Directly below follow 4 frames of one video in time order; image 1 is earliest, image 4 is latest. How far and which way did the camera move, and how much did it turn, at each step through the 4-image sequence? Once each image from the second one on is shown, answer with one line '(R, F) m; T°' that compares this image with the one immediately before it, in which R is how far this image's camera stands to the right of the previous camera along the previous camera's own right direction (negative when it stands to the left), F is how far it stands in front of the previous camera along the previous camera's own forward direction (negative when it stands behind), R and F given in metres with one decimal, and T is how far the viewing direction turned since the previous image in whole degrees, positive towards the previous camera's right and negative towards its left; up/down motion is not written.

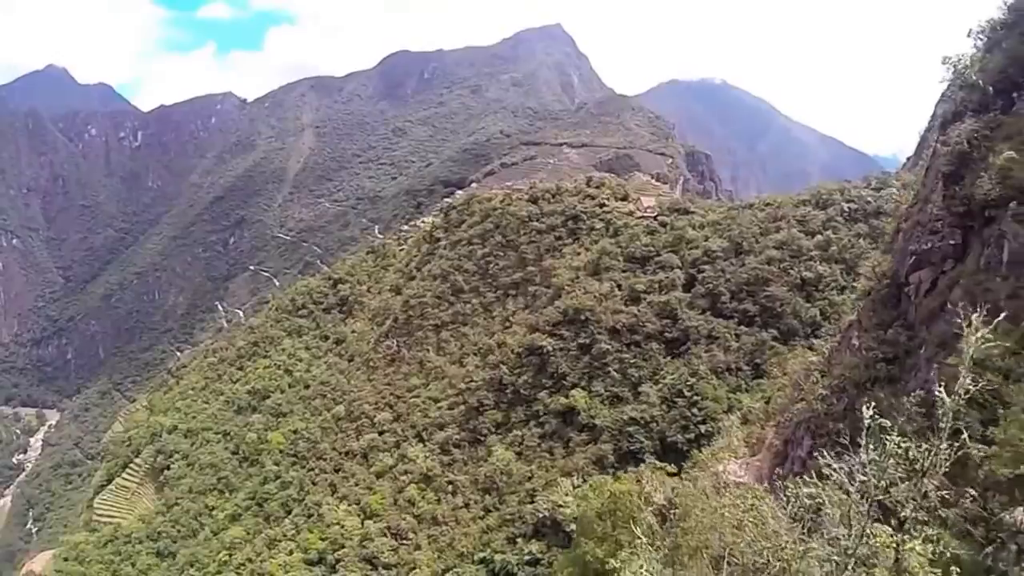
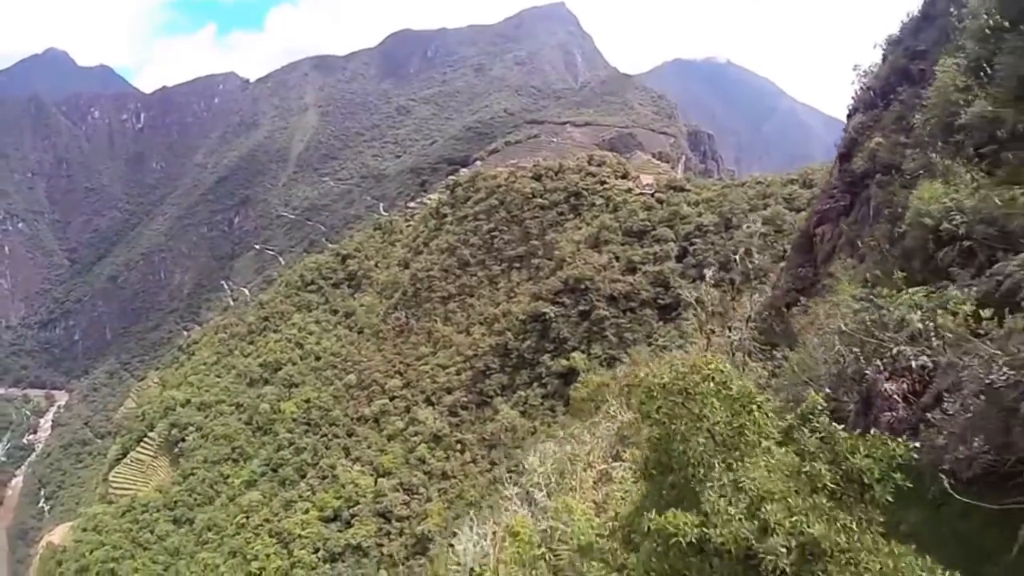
(0.0, -1.5) m; 0°
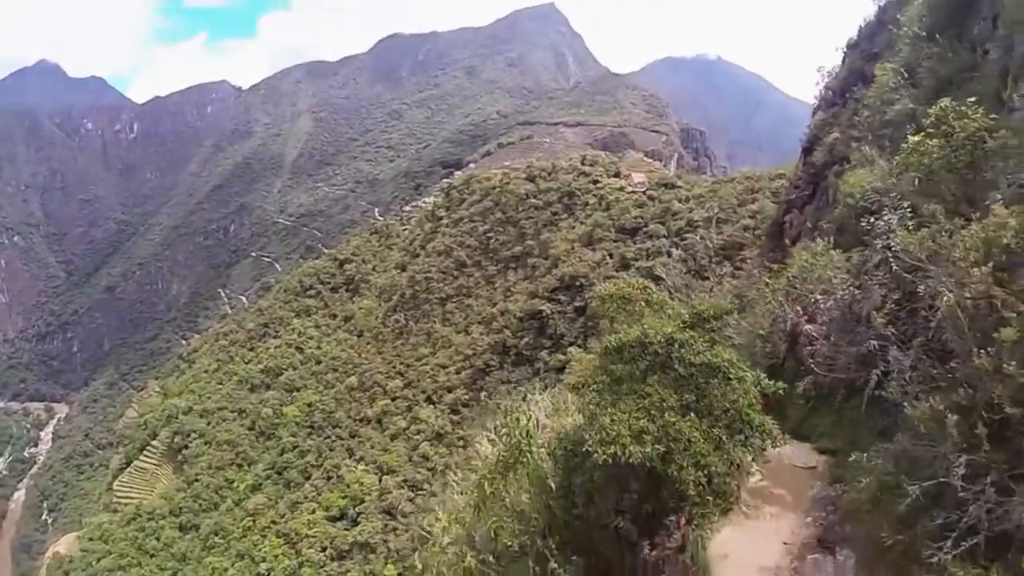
(0.0, -0.7) m; 0°
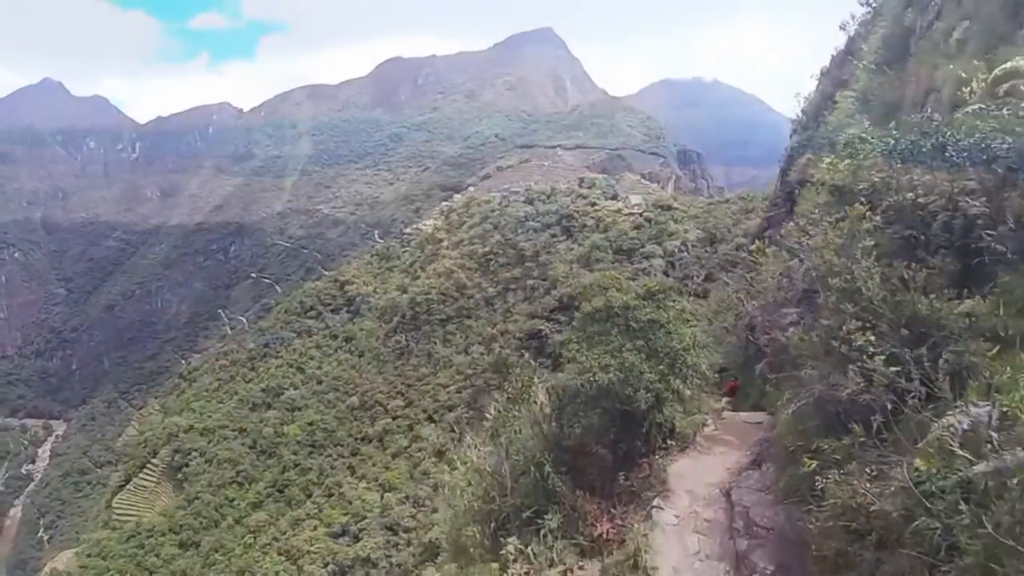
(-0.1, -0.9) m; 0°
